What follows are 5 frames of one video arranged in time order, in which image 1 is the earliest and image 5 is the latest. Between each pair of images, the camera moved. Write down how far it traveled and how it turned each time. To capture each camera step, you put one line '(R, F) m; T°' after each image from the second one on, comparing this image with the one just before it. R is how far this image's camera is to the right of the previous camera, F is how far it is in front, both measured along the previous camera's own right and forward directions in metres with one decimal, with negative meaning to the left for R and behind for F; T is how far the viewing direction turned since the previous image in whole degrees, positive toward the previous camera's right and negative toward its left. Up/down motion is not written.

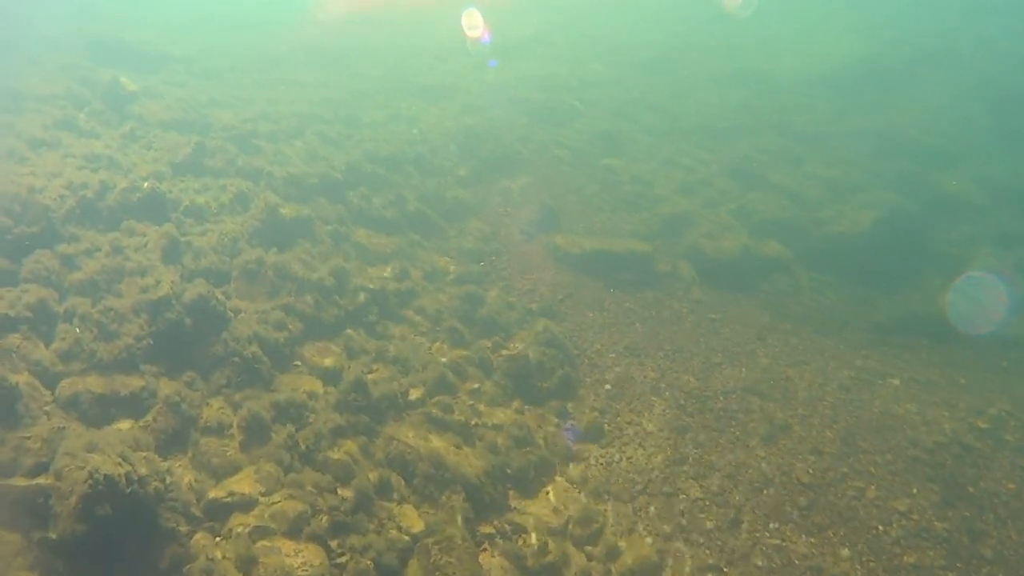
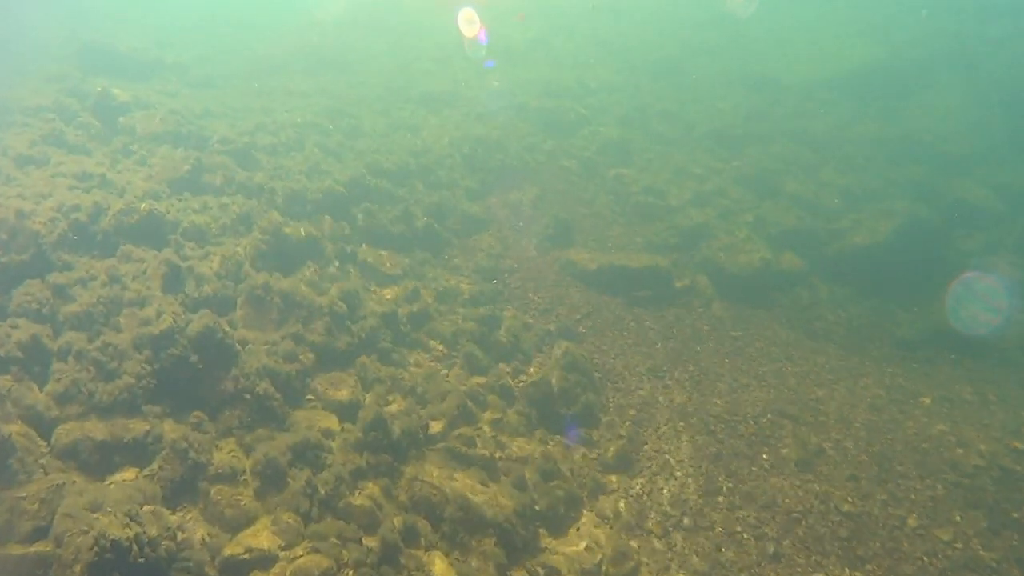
(-1.0, +1.0) m; +1°
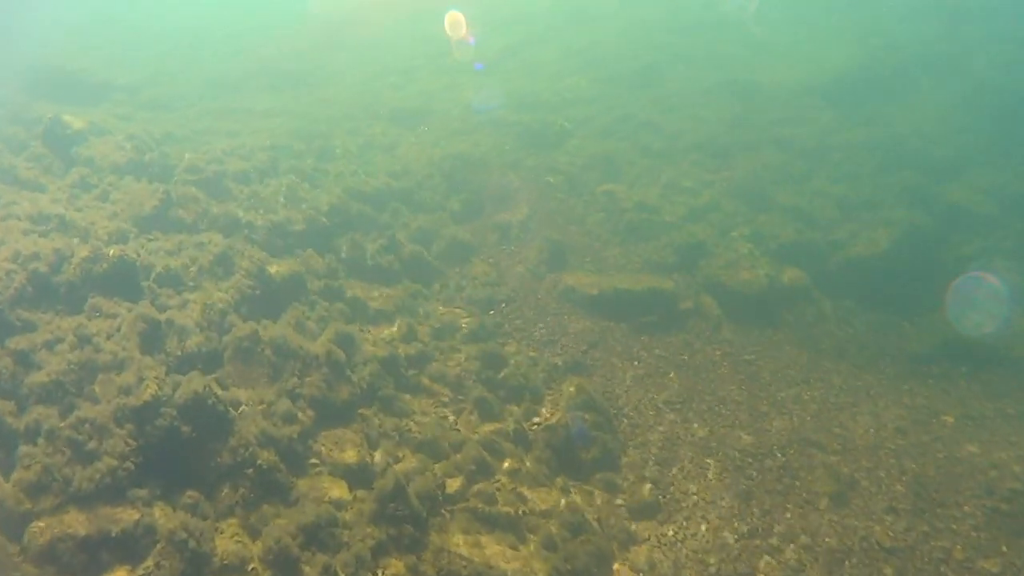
(-1.4, +1.3) m; +3°
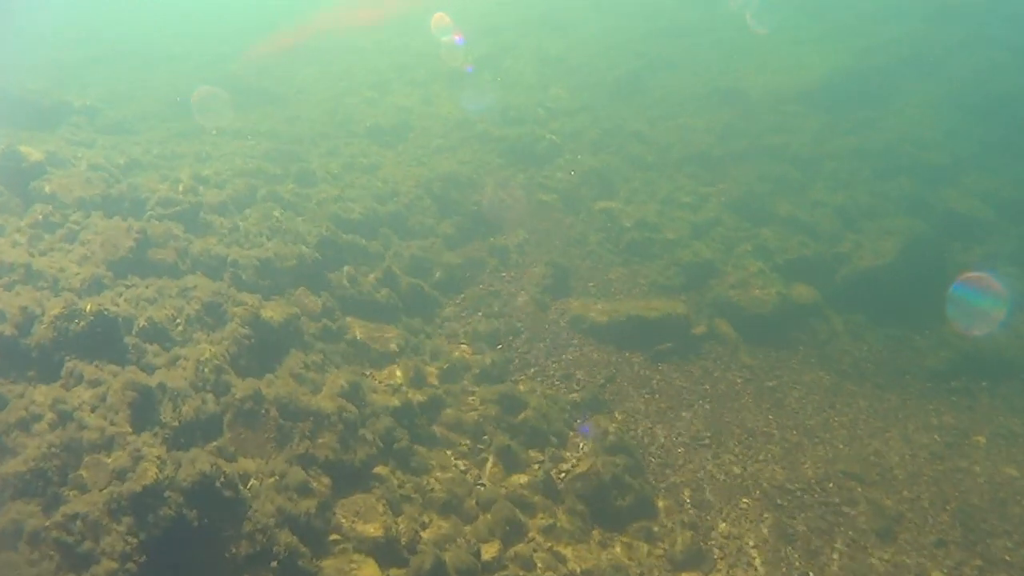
(-1.5, +1.3) m; +3°
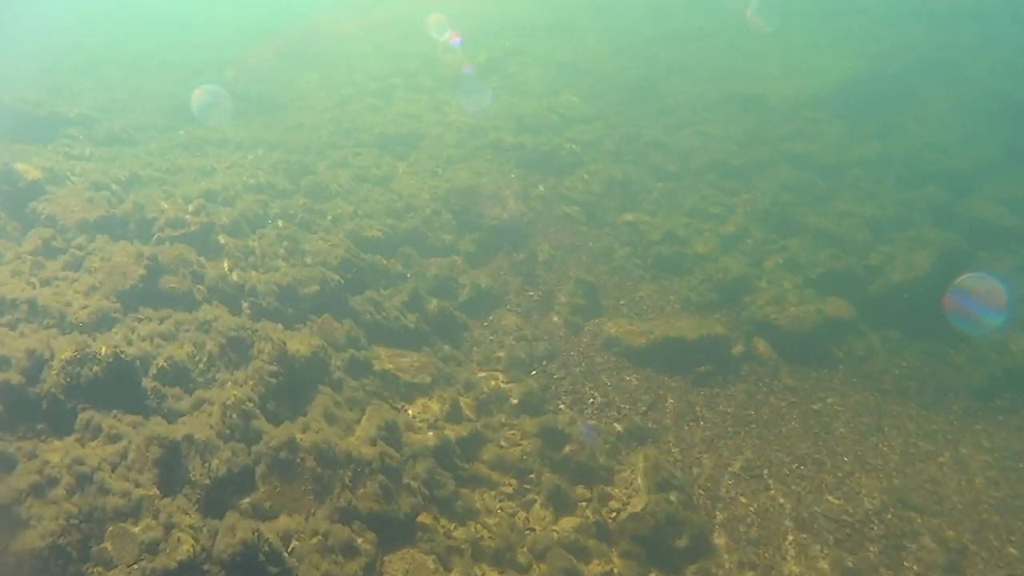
(-1.4, +1.1) m; +1°
